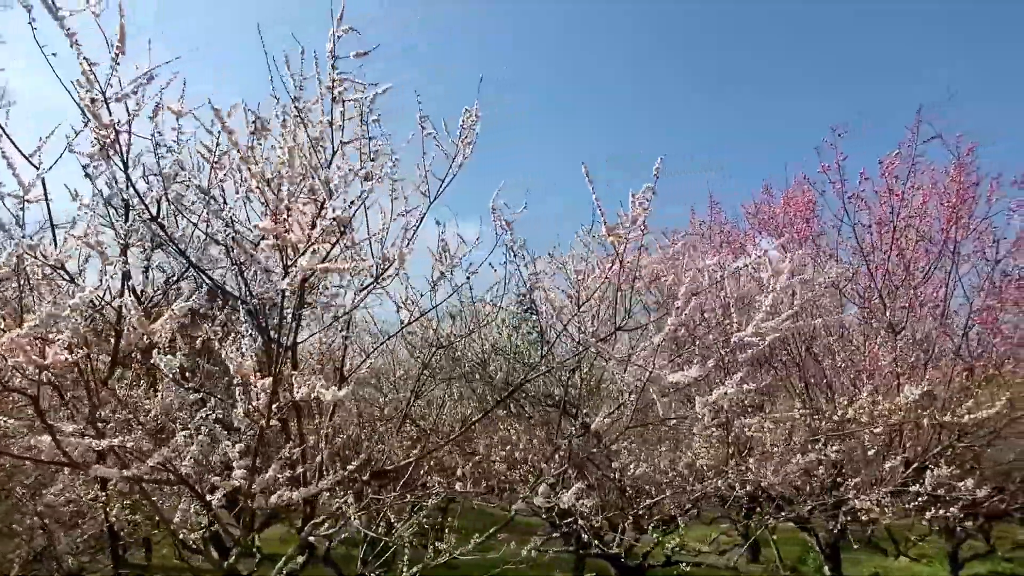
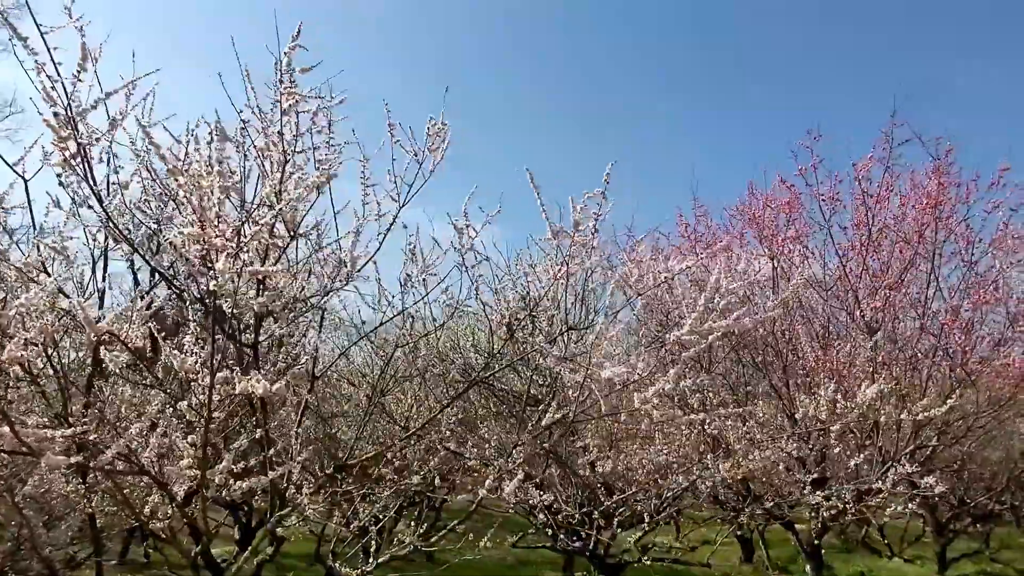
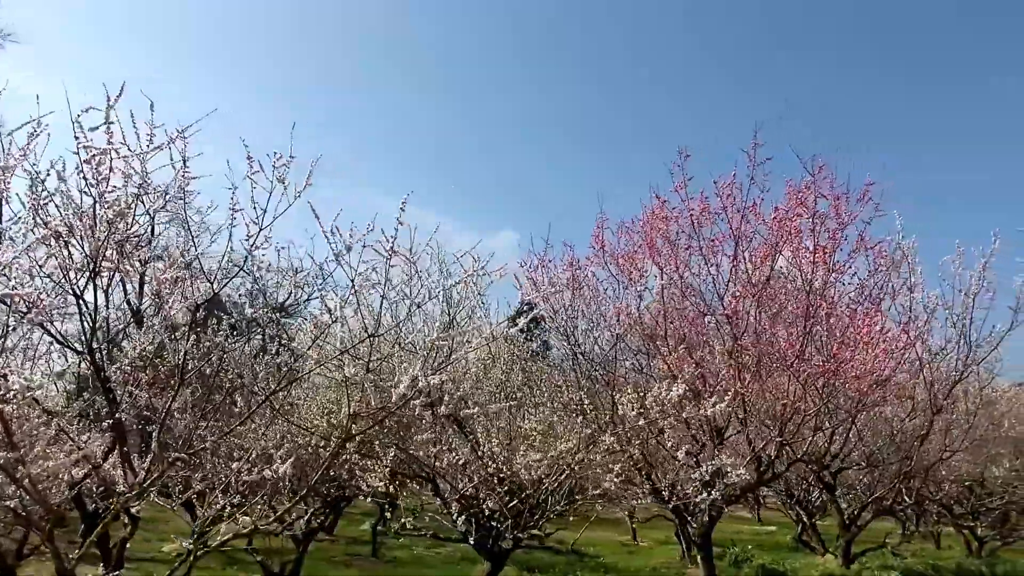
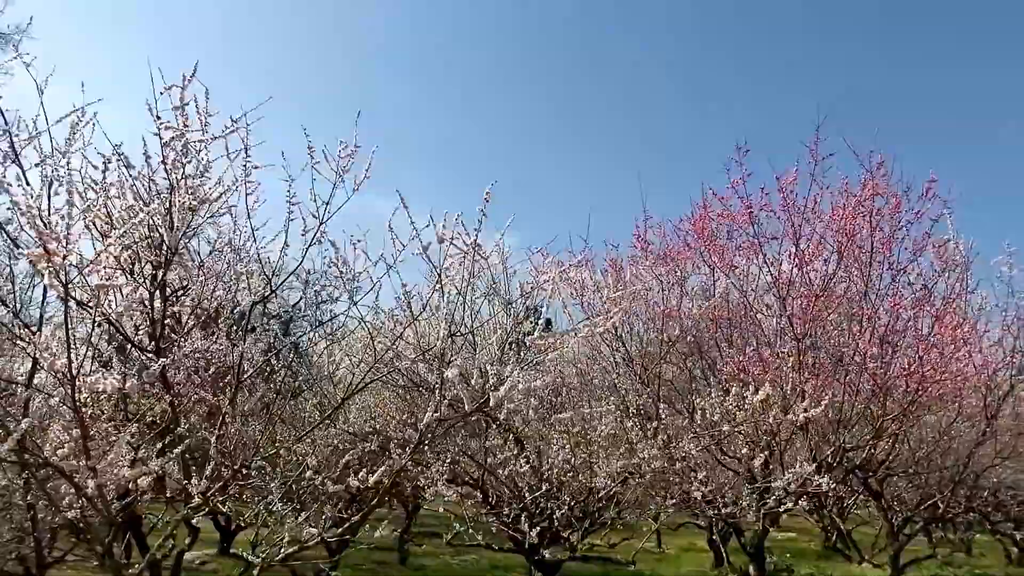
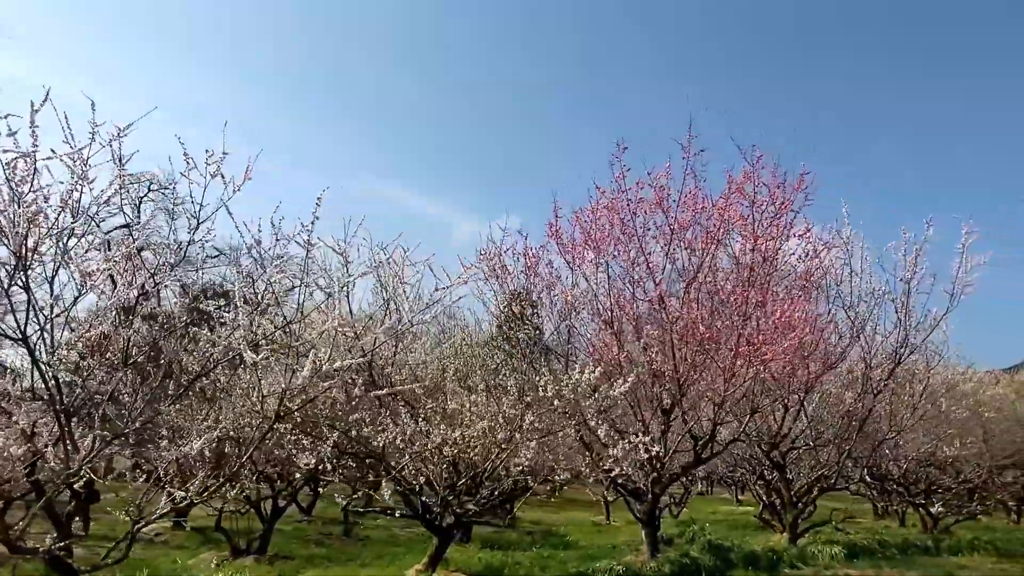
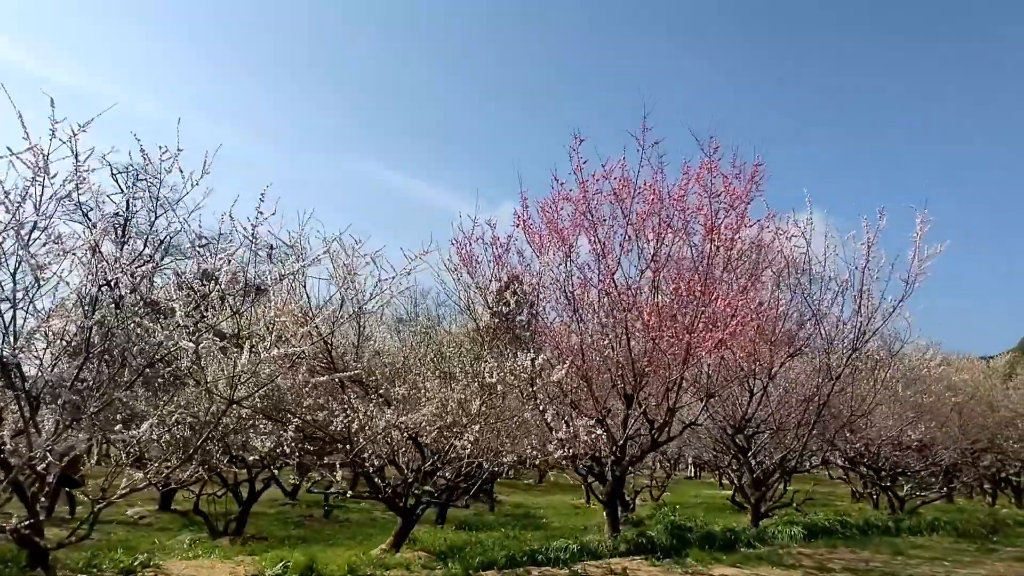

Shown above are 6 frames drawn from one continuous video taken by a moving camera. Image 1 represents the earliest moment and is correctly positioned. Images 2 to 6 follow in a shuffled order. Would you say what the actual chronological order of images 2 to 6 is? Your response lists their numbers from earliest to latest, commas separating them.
2, 4, 3, 5, 6
